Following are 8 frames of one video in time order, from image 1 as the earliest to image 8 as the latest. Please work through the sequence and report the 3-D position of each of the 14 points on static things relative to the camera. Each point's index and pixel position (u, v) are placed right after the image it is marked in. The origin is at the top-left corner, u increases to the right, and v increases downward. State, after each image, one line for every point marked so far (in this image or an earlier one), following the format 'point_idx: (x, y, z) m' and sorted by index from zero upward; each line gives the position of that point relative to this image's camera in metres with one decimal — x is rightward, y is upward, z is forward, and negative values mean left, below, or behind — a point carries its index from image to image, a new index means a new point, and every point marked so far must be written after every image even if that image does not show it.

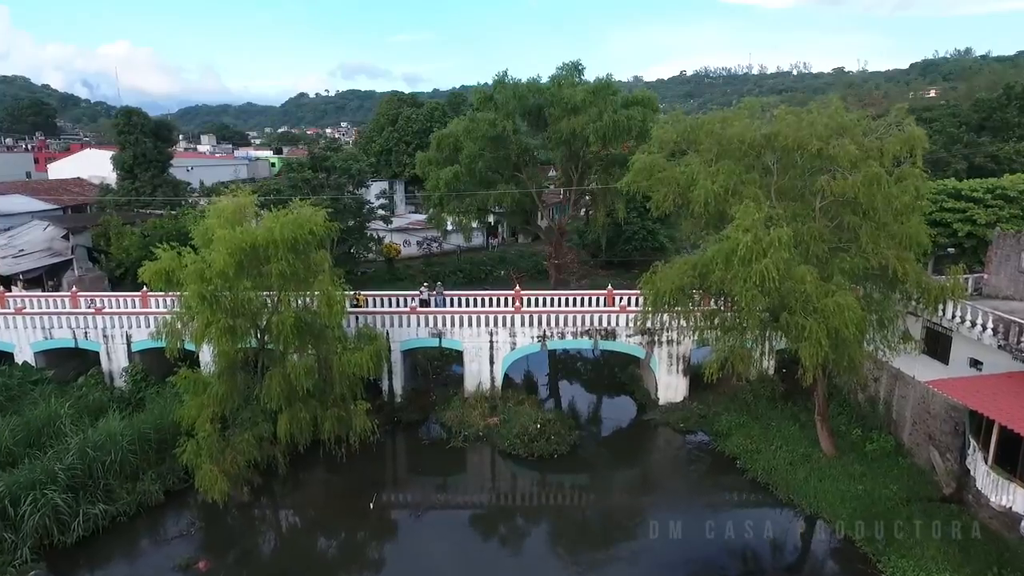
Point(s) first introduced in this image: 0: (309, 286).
0: (-4.6, 0.0, +14.8) m
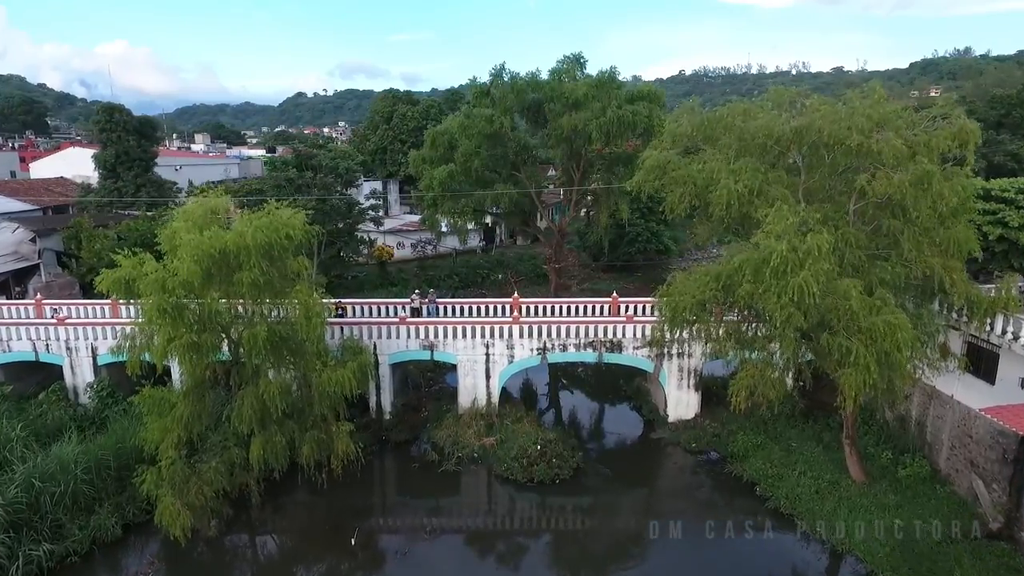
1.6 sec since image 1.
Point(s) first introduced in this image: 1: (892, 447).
0: (-4.7, -0.2, +13.4) m
1: (+8.4, -3.5, +14.5) m
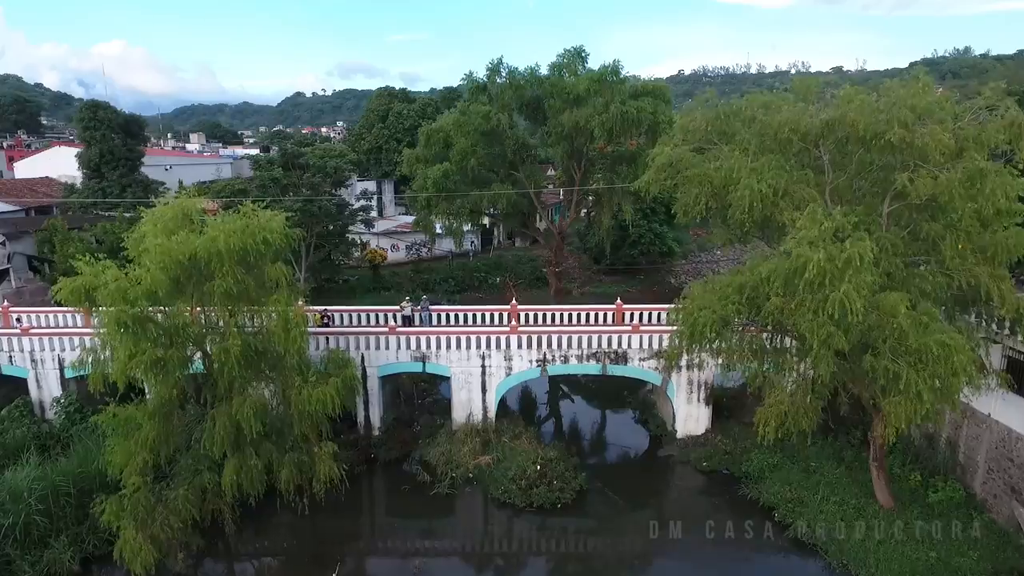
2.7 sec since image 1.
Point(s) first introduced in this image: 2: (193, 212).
0: (-4.7, -0.3, +12.3) m
1: (+8.4, -3.7, +13.4) m
2: (-6.1, +1.5, +12.5) m
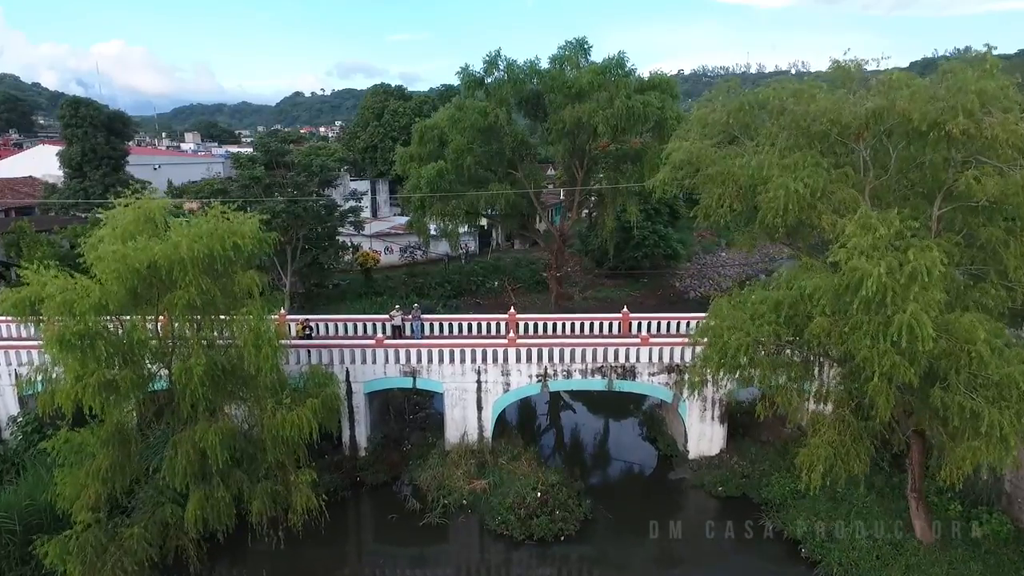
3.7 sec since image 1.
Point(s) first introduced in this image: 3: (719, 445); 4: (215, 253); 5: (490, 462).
0: (-4.7, -0.5, +11.0) m
1: (+8.4, -3.9, +12.1) m
2: (-6.1, +1.3, +11.3) m
3: (+4.7, -3.5, +14.6) m
4: (-4.8, +0.6, +10.6) m
5: (-0.5, -3.8, +14.4) m
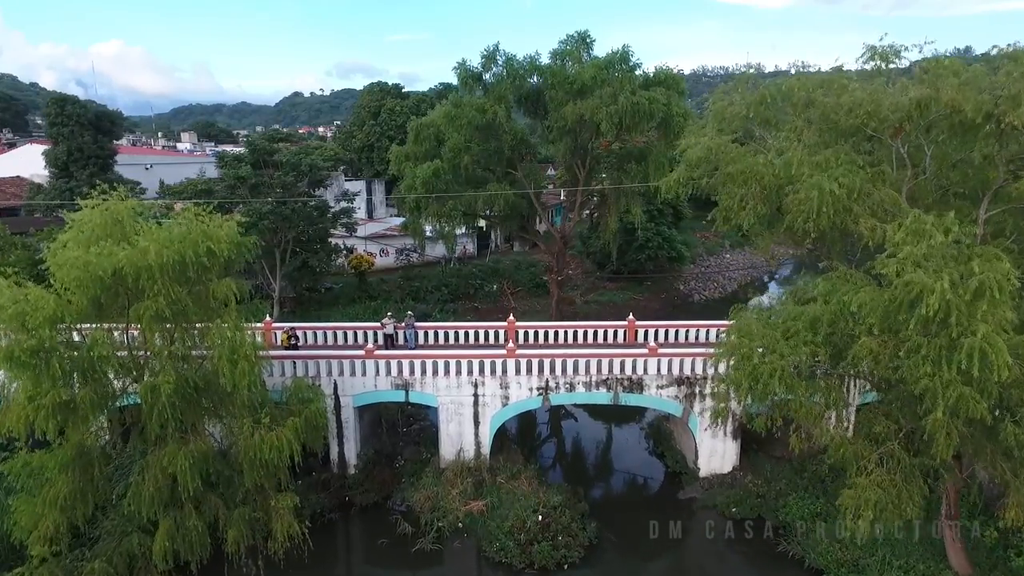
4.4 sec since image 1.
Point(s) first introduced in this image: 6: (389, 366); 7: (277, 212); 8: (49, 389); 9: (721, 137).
0: (-4.8, -0.7, +10.1) m
1: (+8.3, -4.0, +11.2) m
2: (-6.1, +1.1, +10.3) m
3: (+4.6, -3.7, +13.7) m
4: (-4.8, +0.4, +9.6) m
5: (-0.5, -4.0, +13.5) m
6: (-2.5, -1.6, +13.4) m
7: (-6.7, +2.2, +18.7) m
8: (-6.4, -1.4, +9.0) m
9: (+3.0, +2.1, +9.3) m
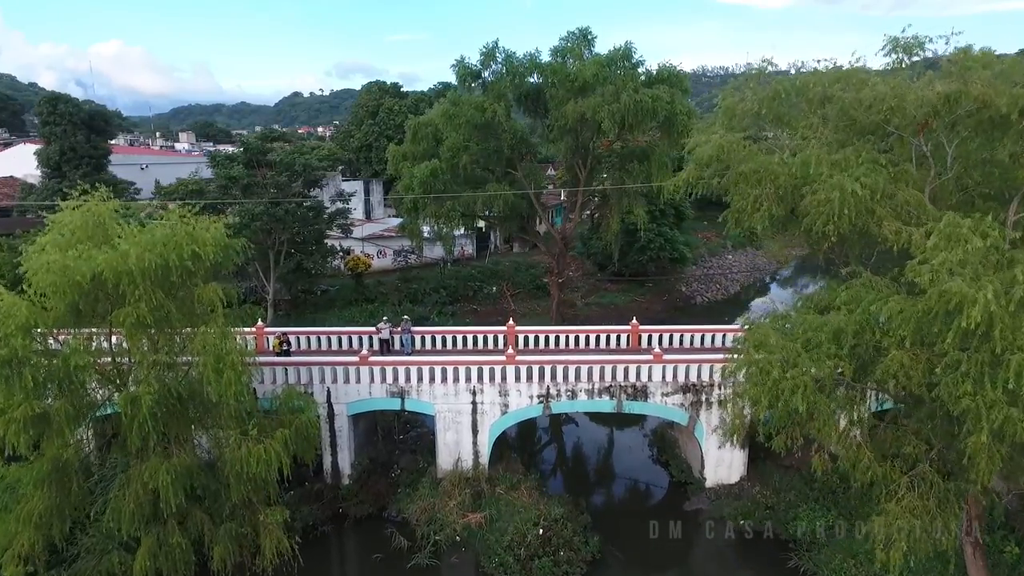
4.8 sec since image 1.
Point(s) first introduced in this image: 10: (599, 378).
0: (-4.8, -0.8, +9.6) m
1: (+8.3, -4.1, +10.7) m
2: (-6.1, +1.0, +9.9) m
3: (+4.6, -3.7, +13.2) m
4: (-4.8, +0.4, +9.2) m
5: (-0.5, -4.1, +13.0) m
6: (-2.5, -1.7, +12.9) m
7: (-6.7, +2.1, +18.2) m
8: (-6.4, -1.5, +8.6) m
9: (+3.0, +2.1, +8.9) m
10: (+1.7, -1.8, +12.8) m
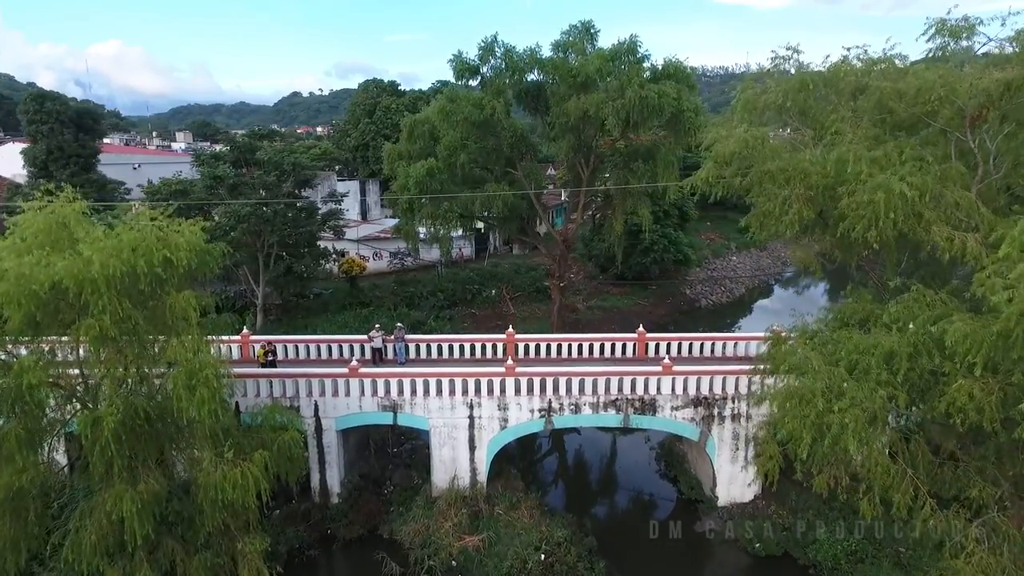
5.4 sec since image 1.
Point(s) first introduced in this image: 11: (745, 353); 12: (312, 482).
0: (-4.8, -0.9, +8.8) m
1: (+8.3, -4.2, +9.9) m
2: (-6.1, +0.9, +9.1) m
3: (+4.6, -3.9, +12.4) m
4: (-4.8, +0.2, +8.4) m
5: (-0.5, -4.2, +12.2) m
6: (-2.5, -1.8, +12.1) m
7: (-6.7, +2.0, +17.4) m
8: (-6.4, -1.6, +7.8) m
9: (+3.0, +1.9, +8.1) m
10: (+1.7, -1.9, +12.0) m
11: (+4.8, -1.3, +13.6) m
12: (-3.9, -3.8, +12.7) m
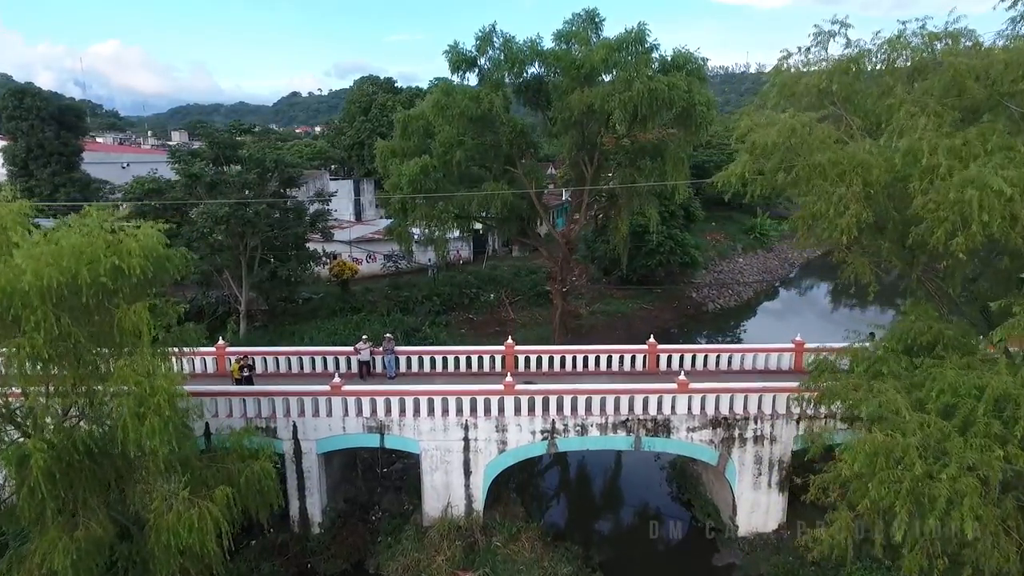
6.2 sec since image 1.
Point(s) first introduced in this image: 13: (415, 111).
0: (-4.8, -1.0, +7.7) m
1: (+8.3, -4.4, +8.8) m
2: (-6.1, +0.8, +7.9) m
3: (+4.6, -4.0, +11.3) m
4: (-4.8, +0.1, +7.2) m
5: (-0.5, -4.3, +11.0) m
6: (-2.5, -1.9, +10.9) m
7: (-6.8, +1.8, +16.3) m
8: (-6.4, -1.7, +6.6) m
9: (+3.0, +1.8, +6.9) m
10: (+1.7, -2.0, +10.9) m
11: (+4.8, -1.5, +12.4) m
12: (-3.9, -3.9, +11.5) m
13: (-2.9, +5.2, +19.0) m
